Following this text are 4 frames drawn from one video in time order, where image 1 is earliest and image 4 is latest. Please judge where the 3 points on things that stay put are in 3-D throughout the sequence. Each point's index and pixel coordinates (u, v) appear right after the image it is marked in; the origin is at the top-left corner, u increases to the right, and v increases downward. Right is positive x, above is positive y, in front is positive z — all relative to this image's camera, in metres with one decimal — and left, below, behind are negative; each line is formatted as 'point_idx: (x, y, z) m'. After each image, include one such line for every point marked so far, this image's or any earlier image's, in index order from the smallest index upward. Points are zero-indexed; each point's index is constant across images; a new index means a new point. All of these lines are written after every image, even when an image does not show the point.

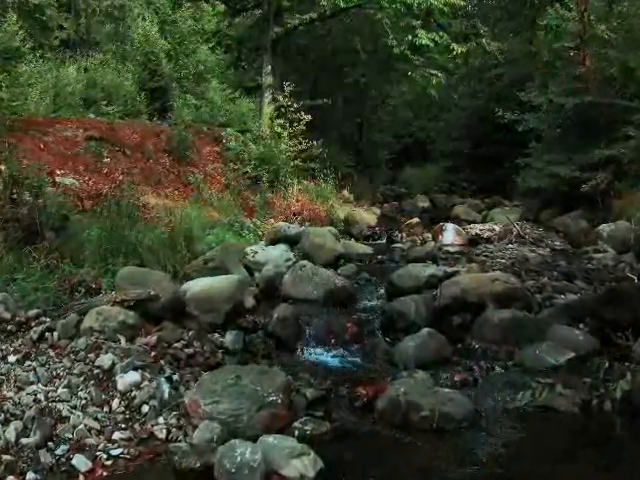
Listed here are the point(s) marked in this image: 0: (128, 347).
0: (-1.6, -0.9, +5.8) m
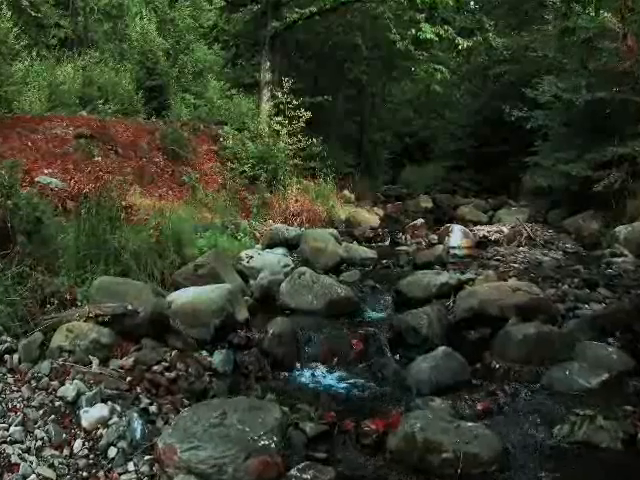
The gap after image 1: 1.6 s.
0: (-1.6, -0.9, +5.0) m
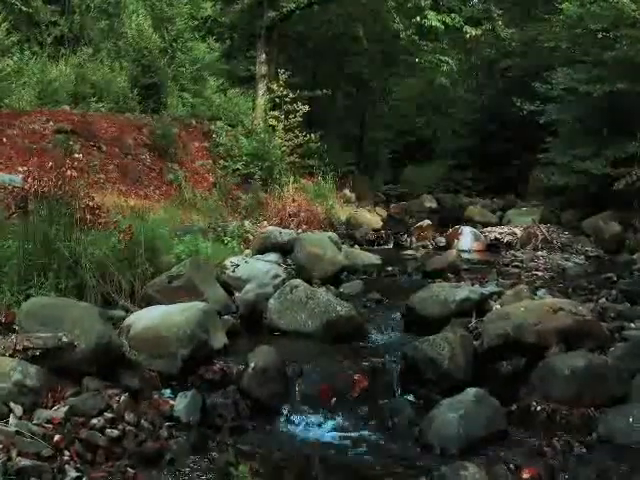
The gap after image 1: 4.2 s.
0: (-1.6, -1.0, +3.7) m
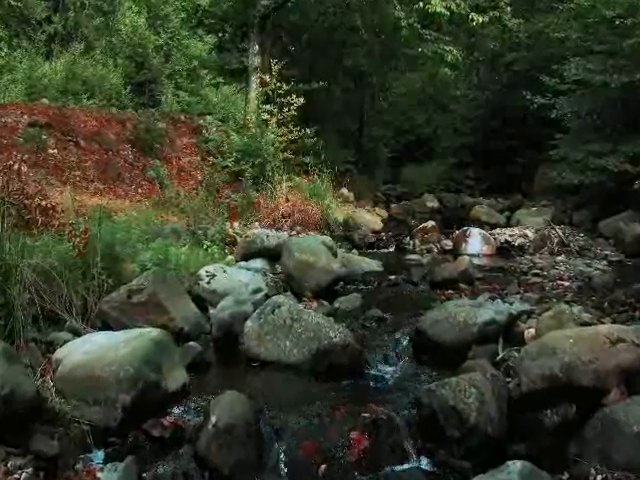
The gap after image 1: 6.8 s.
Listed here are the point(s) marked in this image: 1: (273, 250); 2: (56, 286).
0: (-1.7, -1.1, +2.5) m
1: (-0.6, -0.1, +8.1) m
2: (-2.1, -0.3, +5.4) m
